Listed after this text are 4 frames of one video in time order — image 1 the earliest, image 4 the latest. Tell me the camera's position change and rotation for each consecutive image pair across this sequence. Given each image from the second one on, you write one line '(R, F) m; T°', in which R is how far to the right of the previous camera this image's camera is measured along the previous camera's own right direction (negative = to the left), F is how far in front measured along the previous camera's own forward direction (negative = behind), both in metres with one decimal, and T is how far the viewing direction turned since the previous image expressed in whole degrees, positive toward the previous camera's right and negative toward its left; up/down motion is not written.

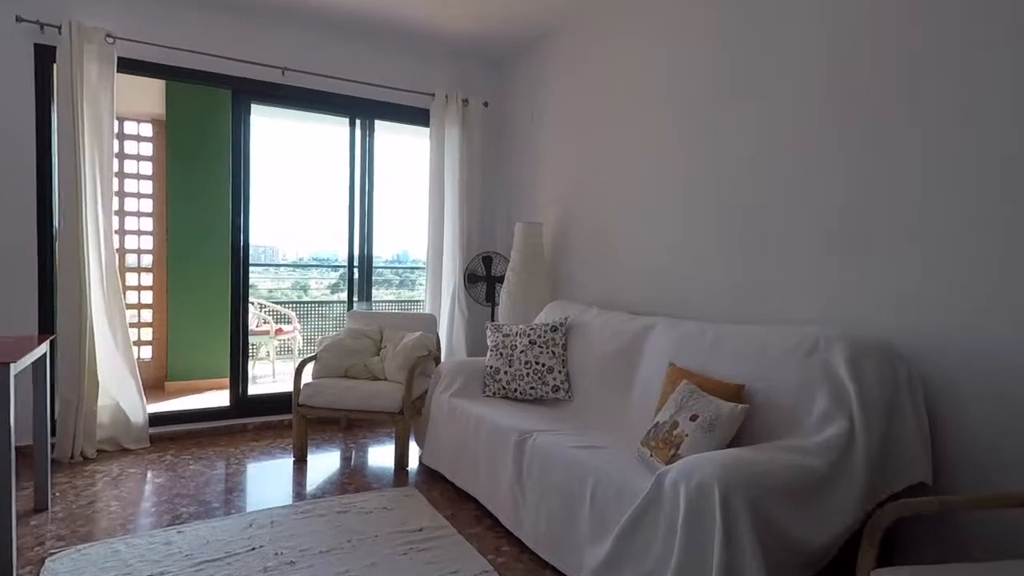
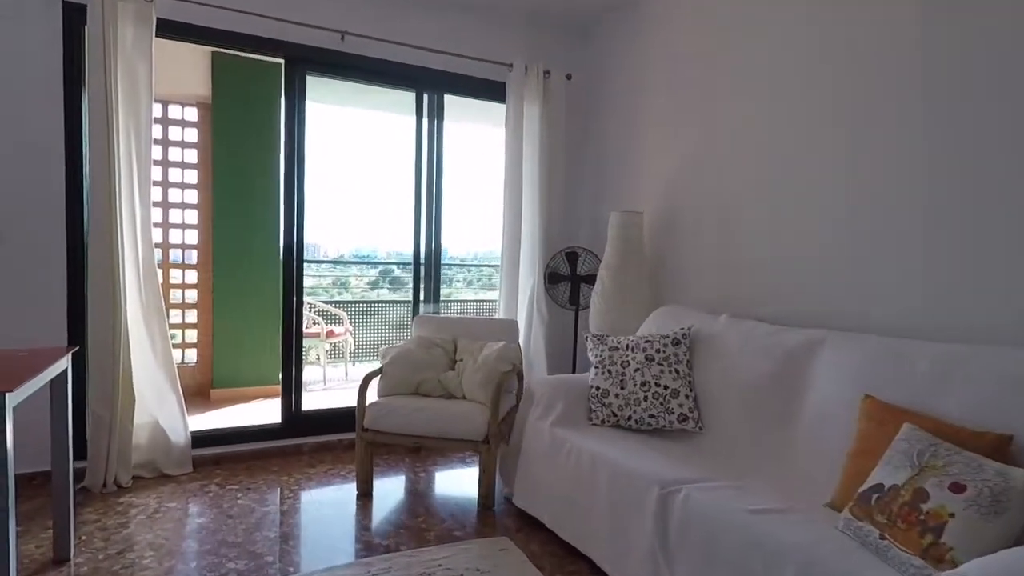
(-0.3, +0.6) m; -3°
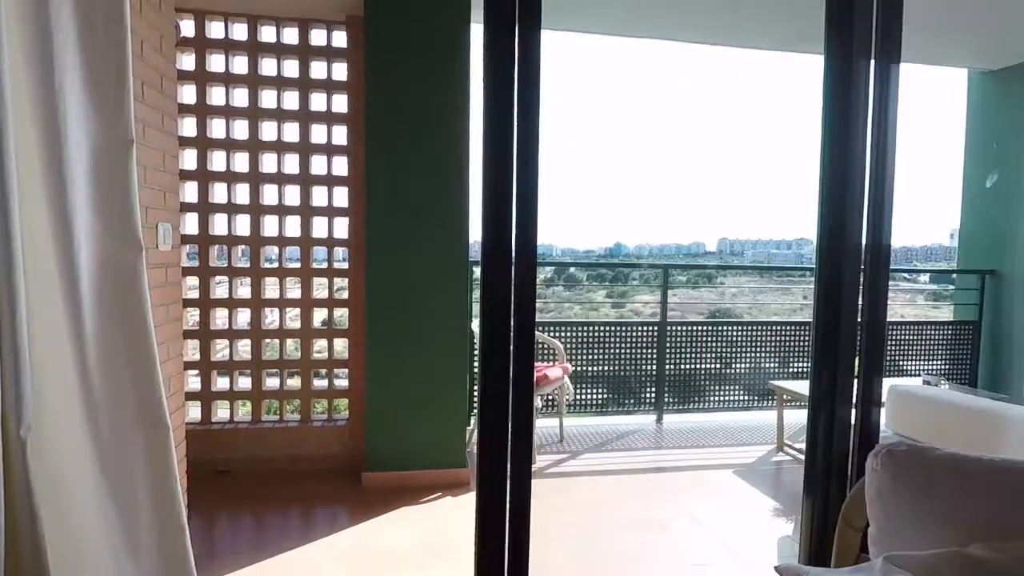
(-0.8, +2.1) m; -16°
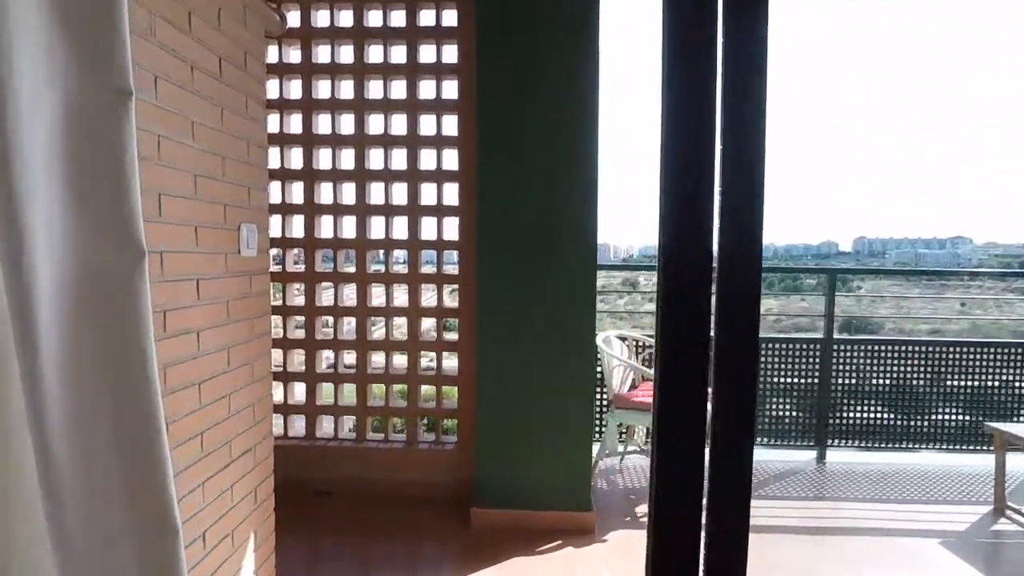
(-0.1, +0.4) m; -10°
